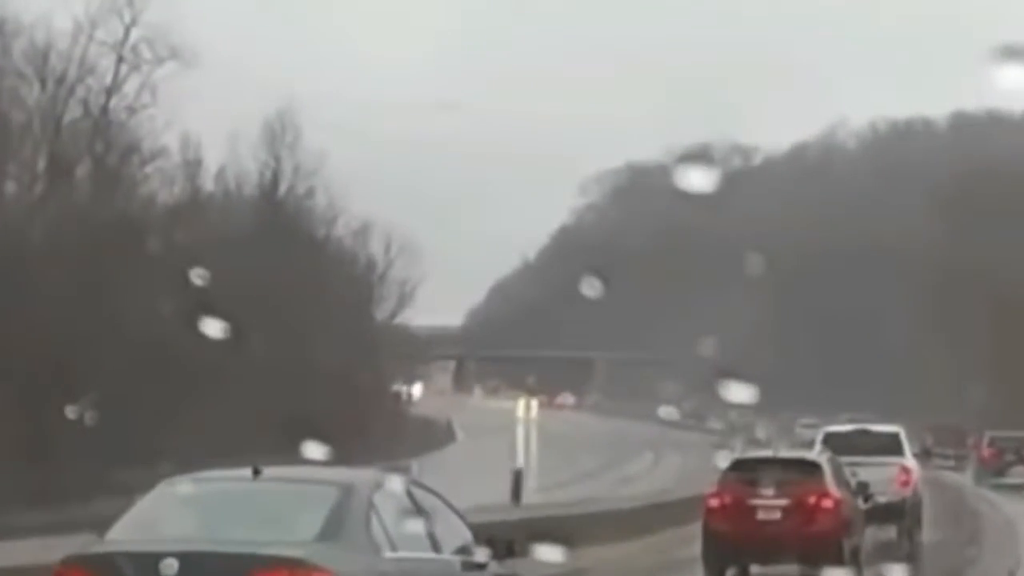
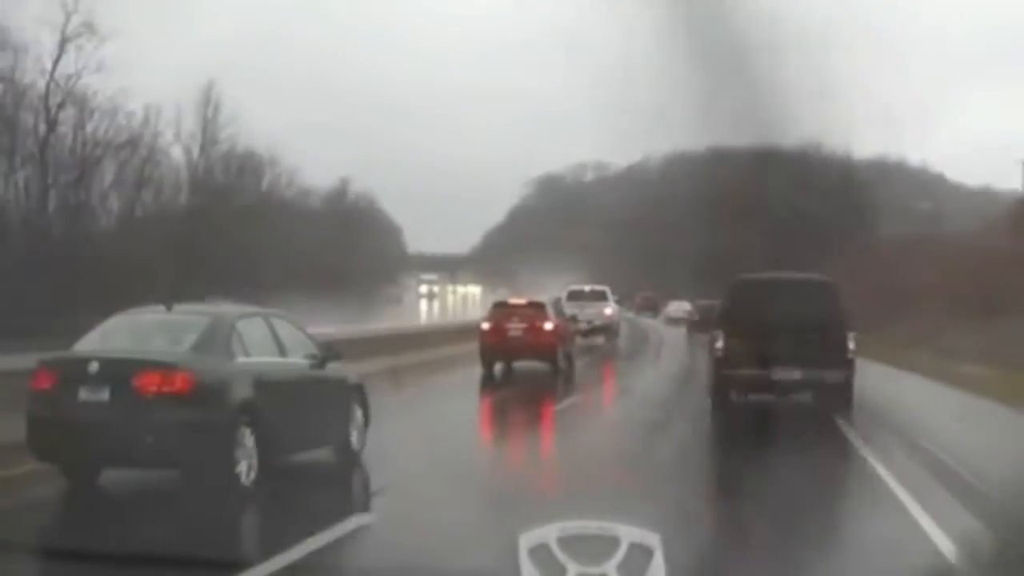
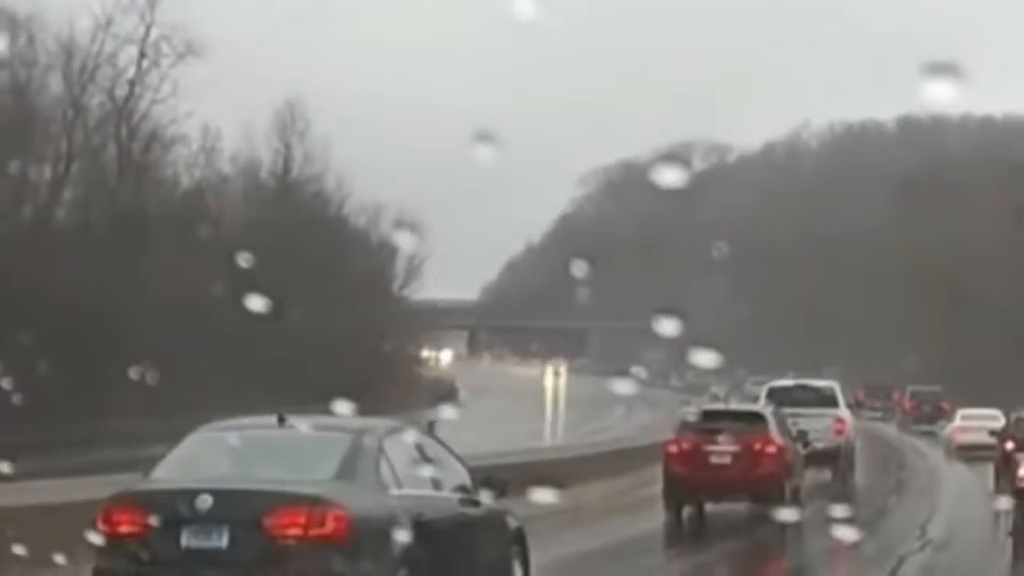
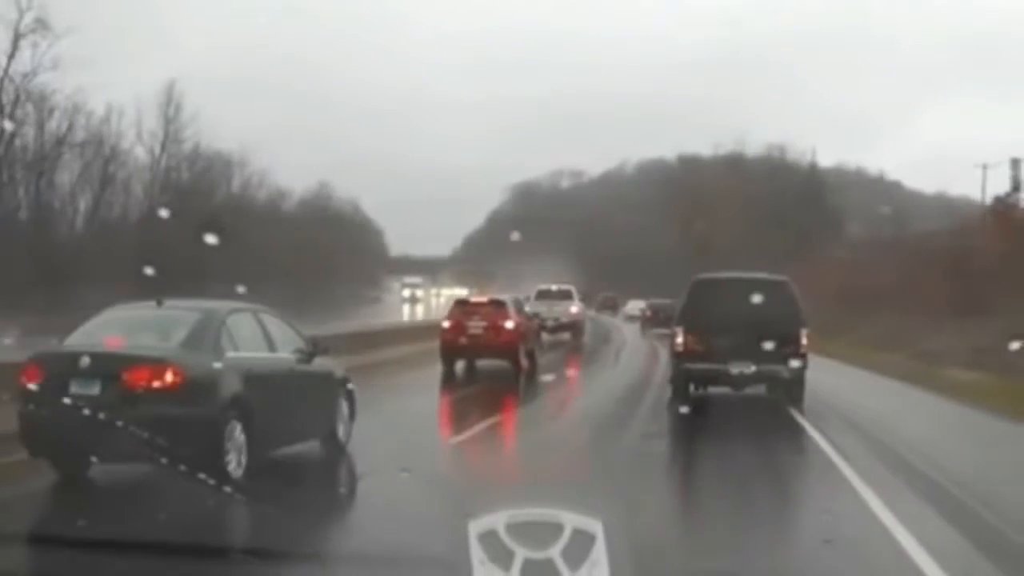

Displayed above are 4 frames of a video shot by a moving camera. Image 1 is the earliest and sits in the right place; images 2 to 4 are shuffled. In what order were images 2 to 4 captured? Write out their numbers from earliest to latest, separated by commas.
3, 2, 4
